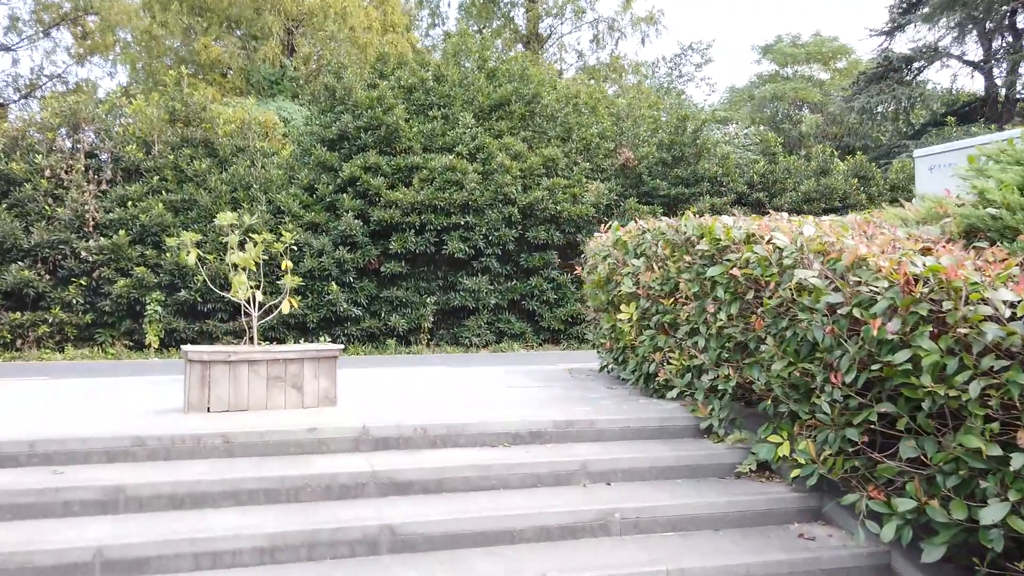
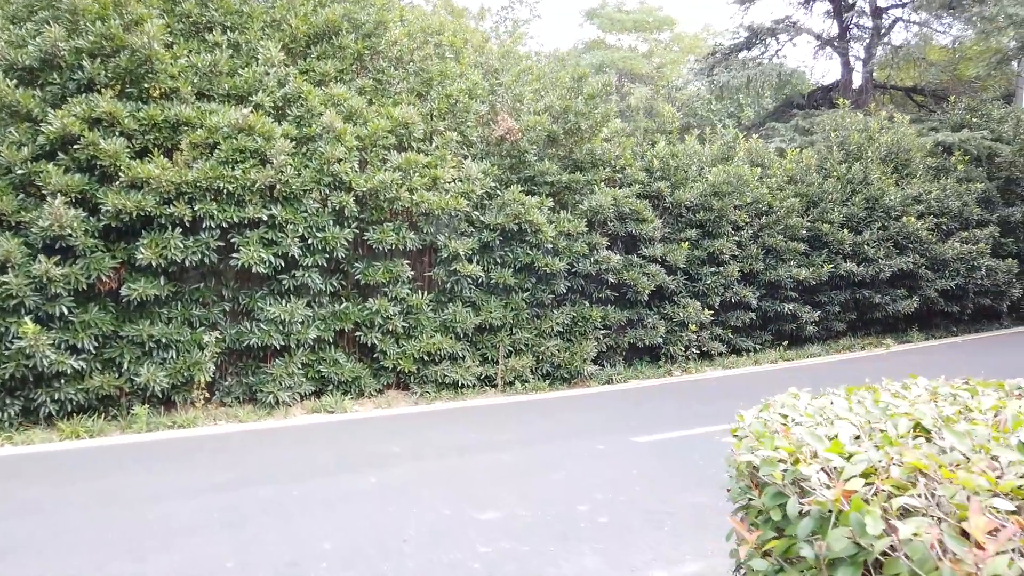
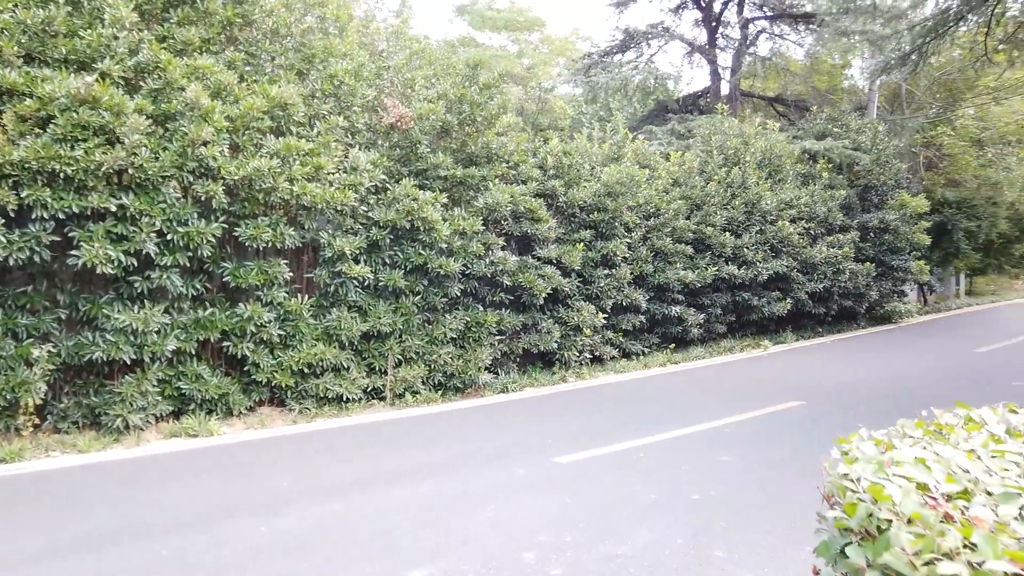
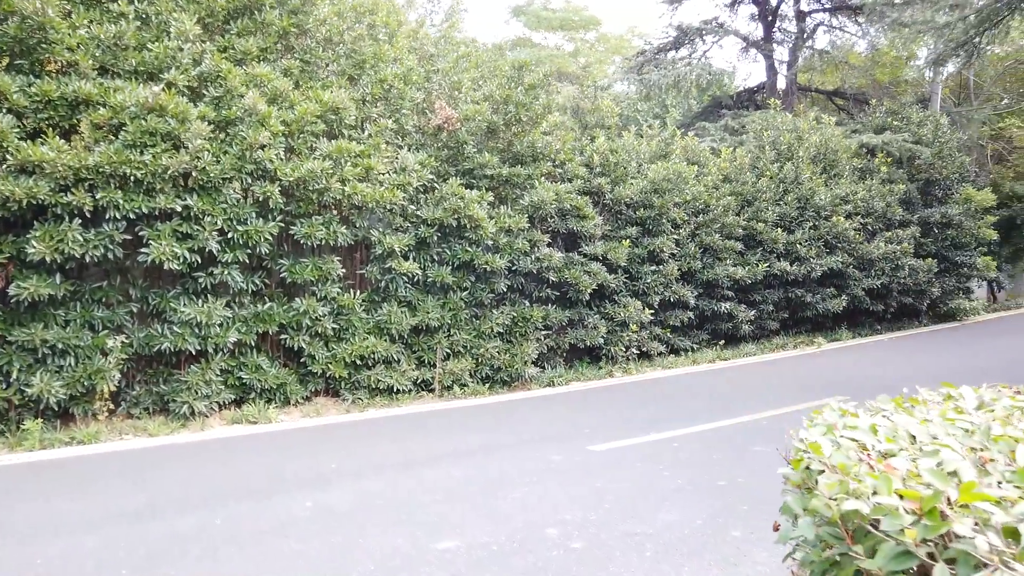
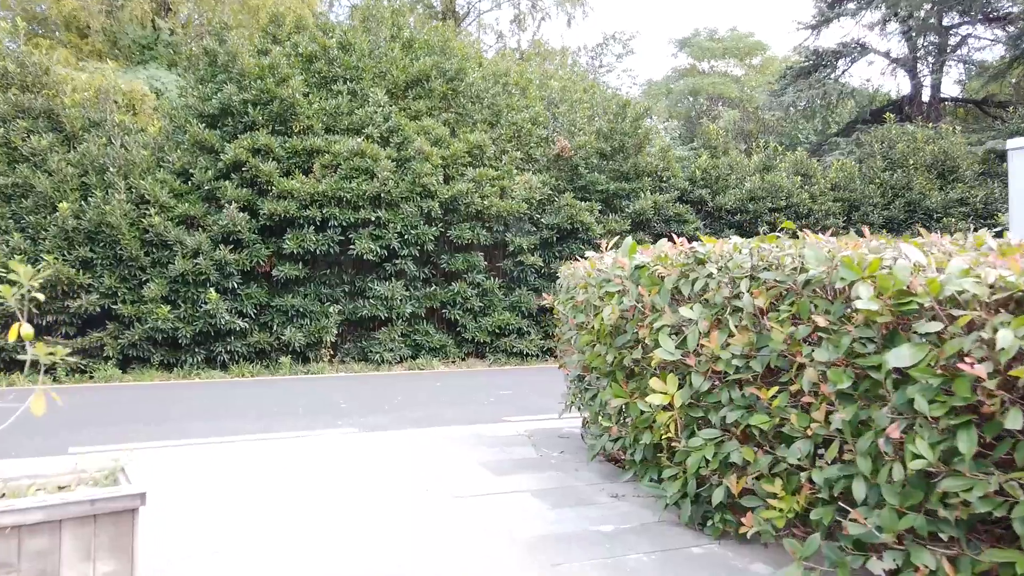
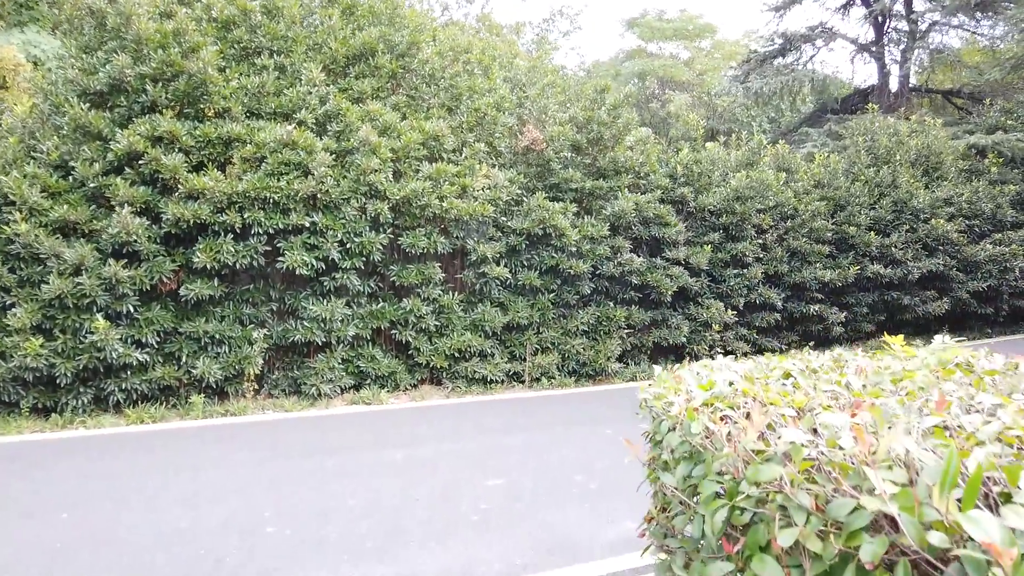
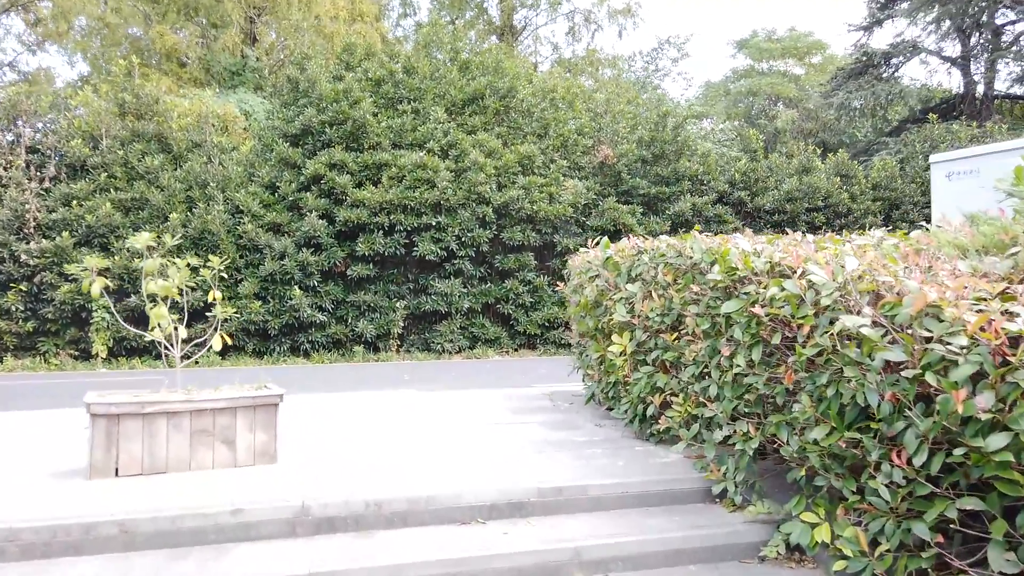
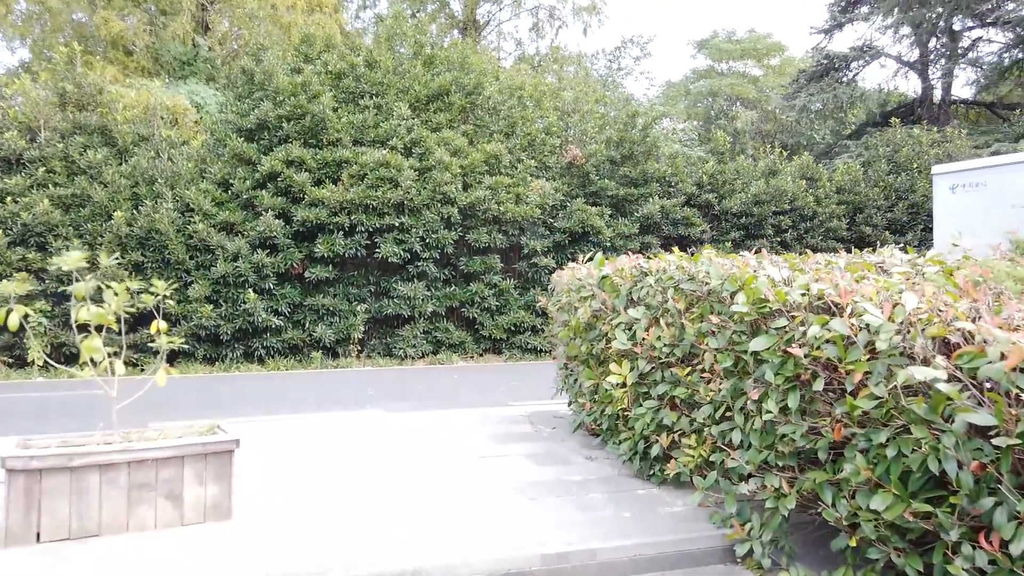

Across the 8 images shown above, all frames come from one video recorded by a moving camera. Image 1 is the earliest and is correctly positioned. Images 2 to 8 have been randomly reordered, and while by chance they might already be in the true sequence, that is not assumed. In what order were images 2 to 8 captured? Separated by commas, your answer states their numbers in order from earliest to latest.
7, 8, 5, 6, 2, 4, 3
